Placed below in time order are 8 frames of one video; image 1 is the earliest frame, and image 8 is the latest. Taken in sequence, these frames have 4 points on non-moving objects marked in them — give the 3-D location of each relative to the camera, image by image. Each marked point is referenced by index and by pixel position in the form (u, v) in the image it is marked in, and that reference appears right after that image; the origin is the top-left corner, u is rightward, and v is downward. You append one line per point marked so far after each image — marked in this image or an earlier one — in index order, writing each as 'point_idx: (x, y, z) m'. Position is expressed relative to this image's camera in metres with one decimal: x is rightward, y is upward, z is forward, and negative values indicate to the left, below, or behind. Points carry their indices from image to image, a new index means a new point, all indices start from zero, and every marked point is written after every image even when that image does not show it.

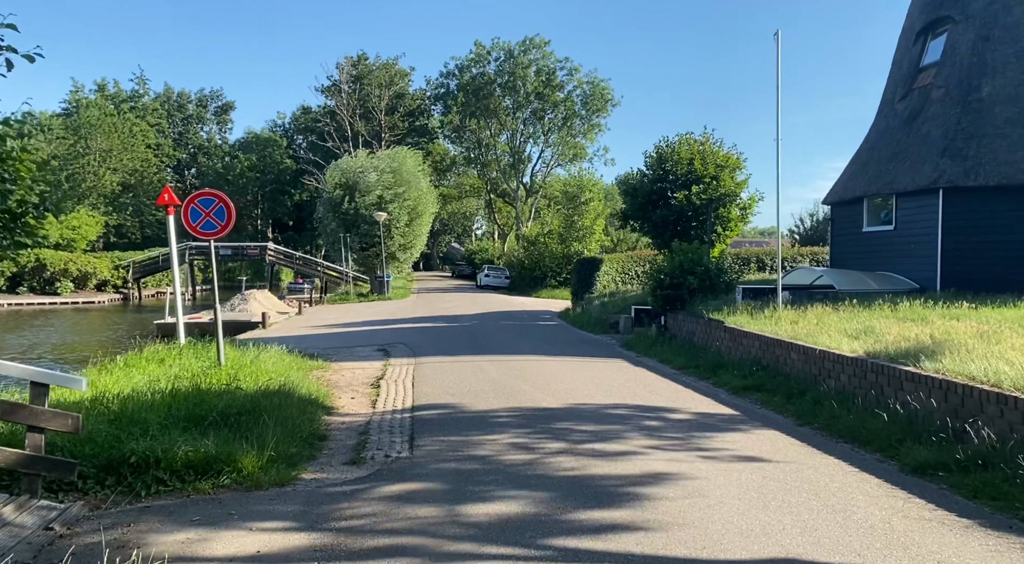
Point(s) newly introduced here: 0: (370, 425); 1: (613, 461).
0: (-1.5, -1.5, +8.2) m
1: (+0.8, -1.4, +6.4) m
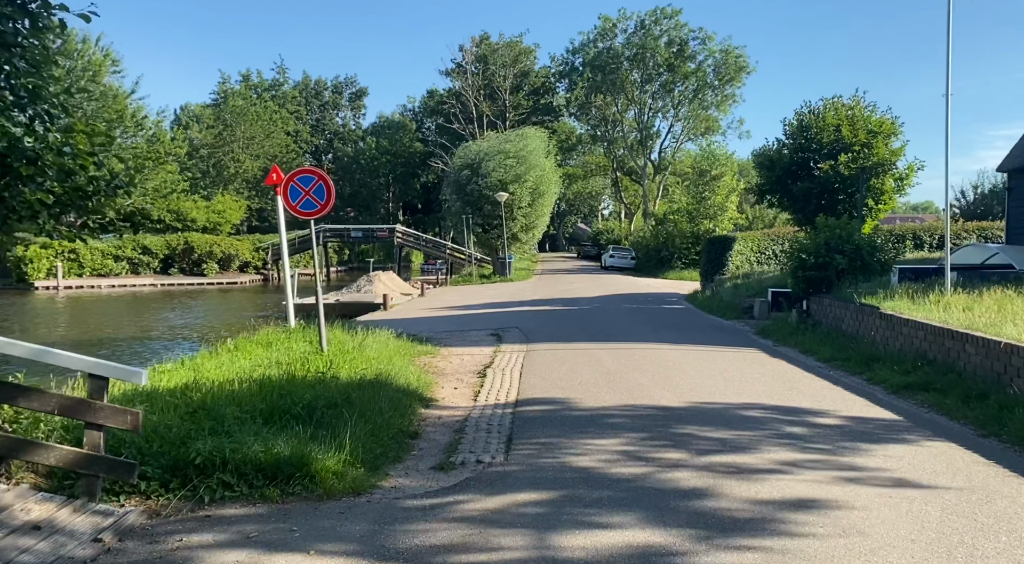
0: (-0.4, -1.3, +7.4) m
1: (+1.5, -1.3, +5.3) m
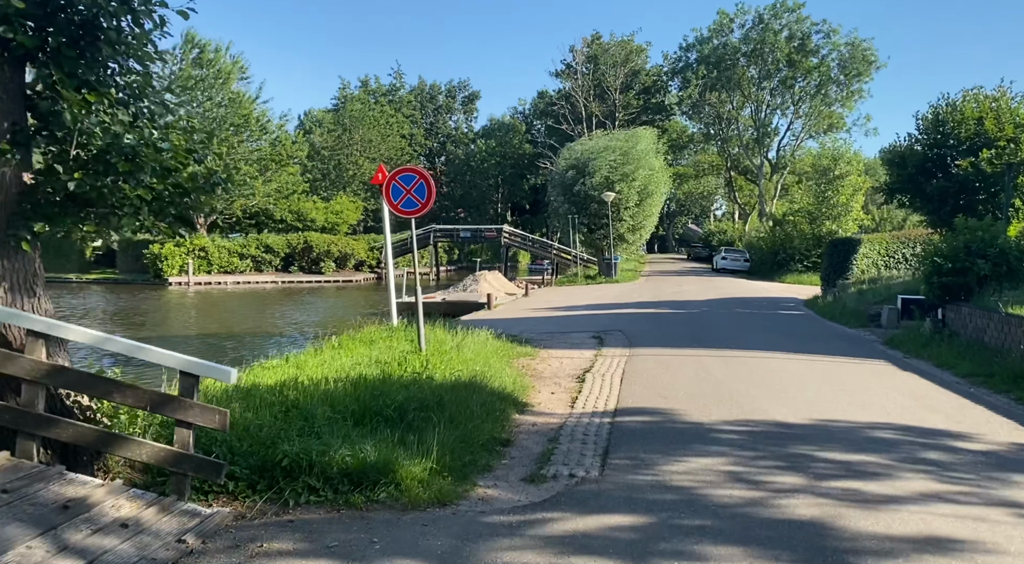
0: (+0.4, -1.3, +7.0) m
1: (+2.1, -1.3, +4.7) m
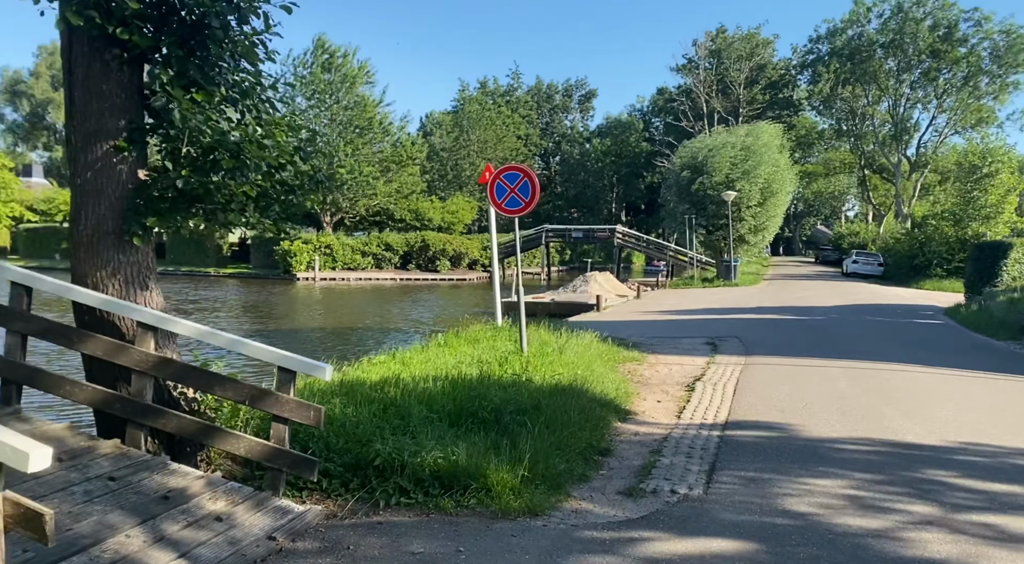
0: (+1.3, -1.3, +6.7) m
1: (+2.6, -1.4, +4.1) m
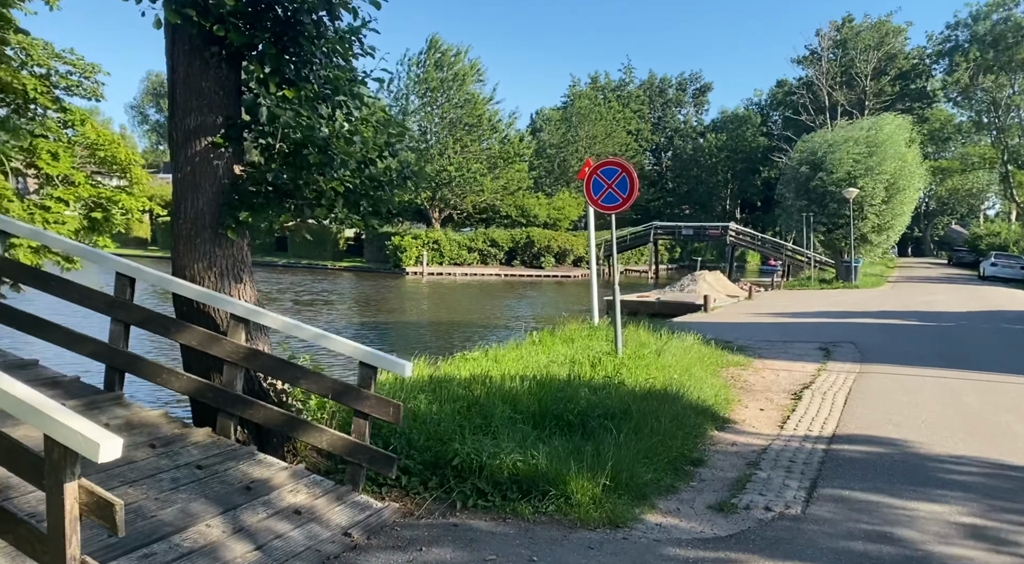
0: (+2.0, -1.3, +6.3) m
1: (+2.9, -1.4, +3.6) m
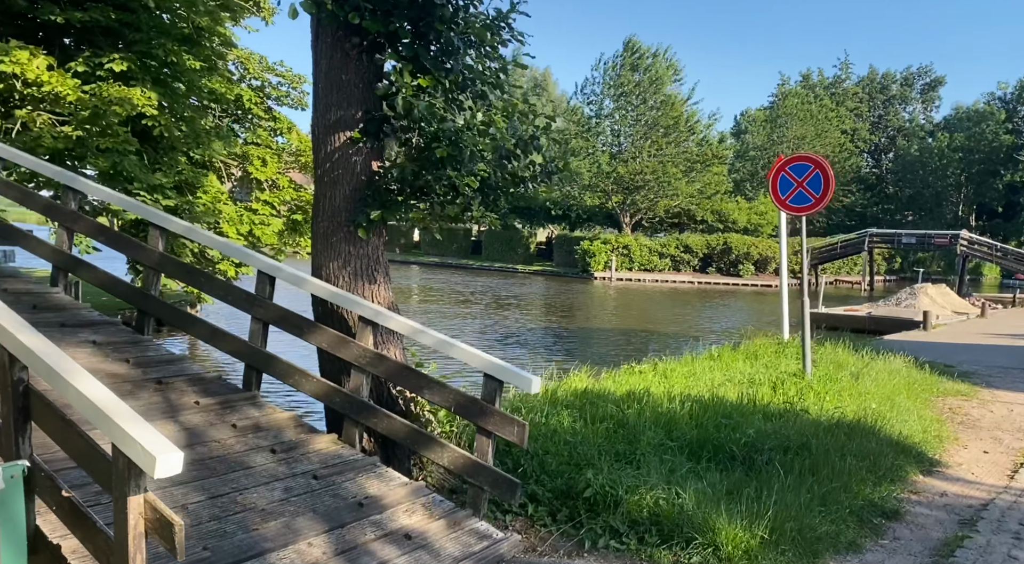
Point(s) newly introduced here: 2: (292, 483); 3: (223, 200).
0: (+2.9, -1.4, +5.0) m
1: (+3.2, -1.5, +2.2) m
2: (-1.2, -1.1, +4.6) m
3: (-5.3, +1.5, +14.8) m
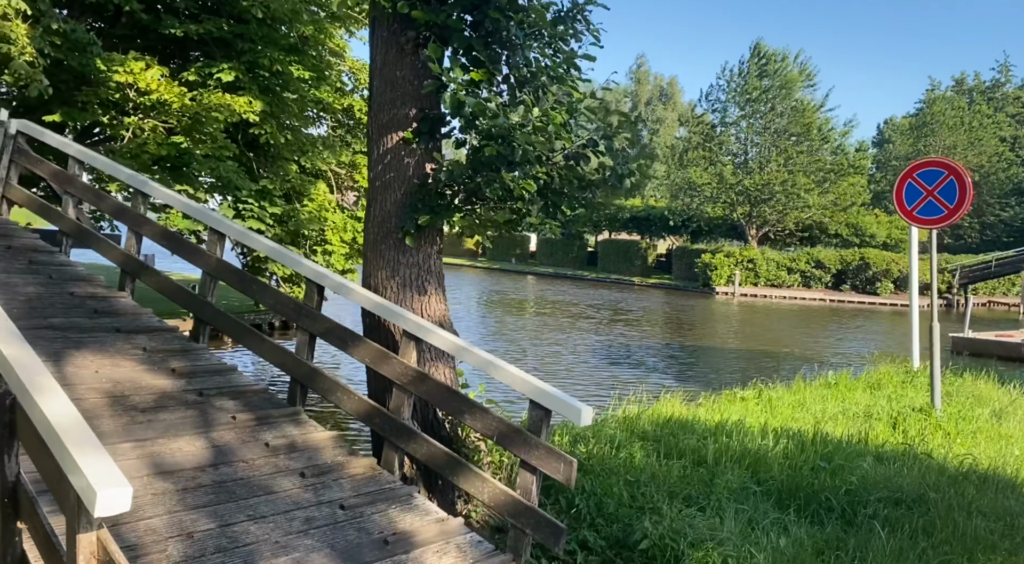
0: (+3.2, -1.6, +4.0) m
1: (+3.0, -1.6, +1.1) m
2: (-1.0, -1.2, +4.2) m
3: (-3.4, +1.4, +14.9) m
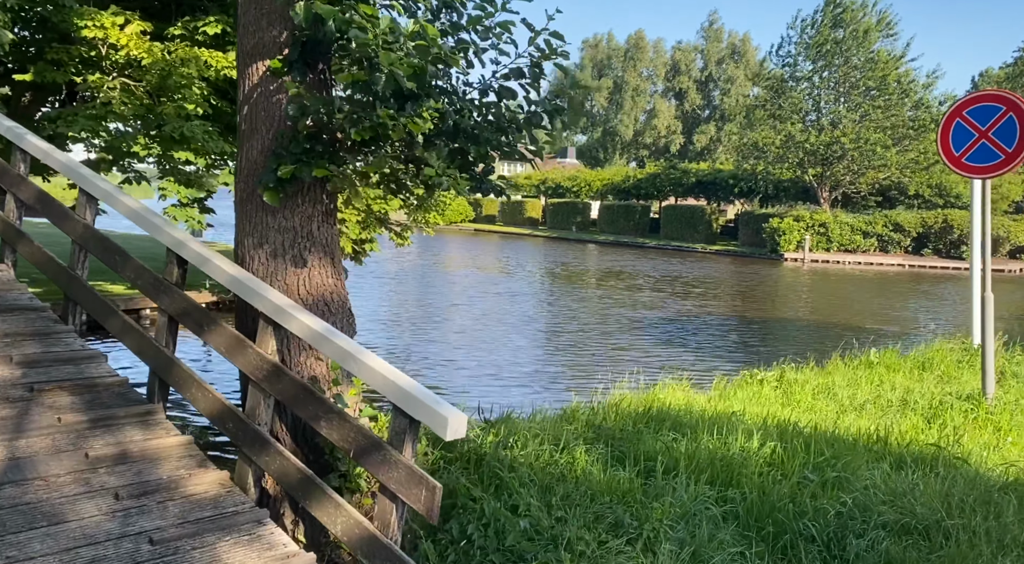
0: (+2.5, -1.4, +2.7) m
1: (+2.1, -1.6, -0.1) m
2: (-1.6, -1.1, +3.3) m
3: (-3.0, +1.9, +14.1) m
